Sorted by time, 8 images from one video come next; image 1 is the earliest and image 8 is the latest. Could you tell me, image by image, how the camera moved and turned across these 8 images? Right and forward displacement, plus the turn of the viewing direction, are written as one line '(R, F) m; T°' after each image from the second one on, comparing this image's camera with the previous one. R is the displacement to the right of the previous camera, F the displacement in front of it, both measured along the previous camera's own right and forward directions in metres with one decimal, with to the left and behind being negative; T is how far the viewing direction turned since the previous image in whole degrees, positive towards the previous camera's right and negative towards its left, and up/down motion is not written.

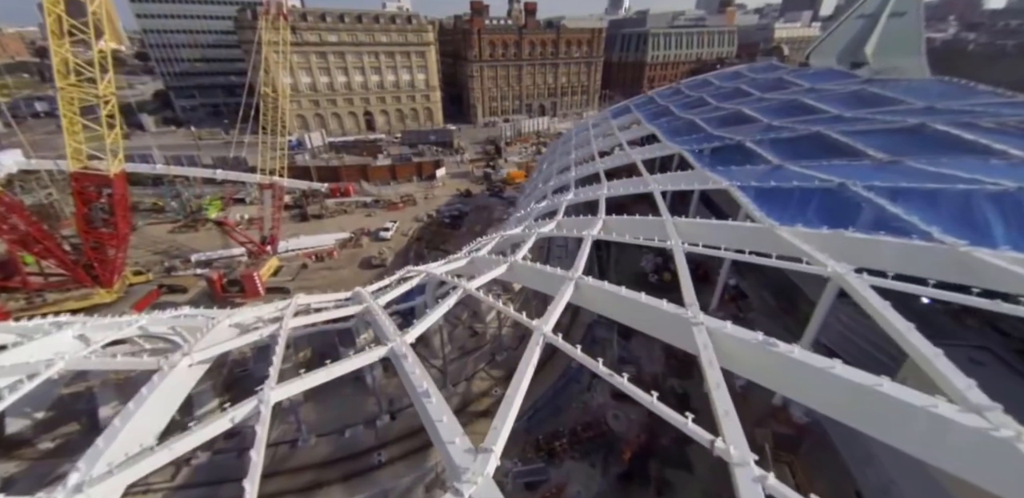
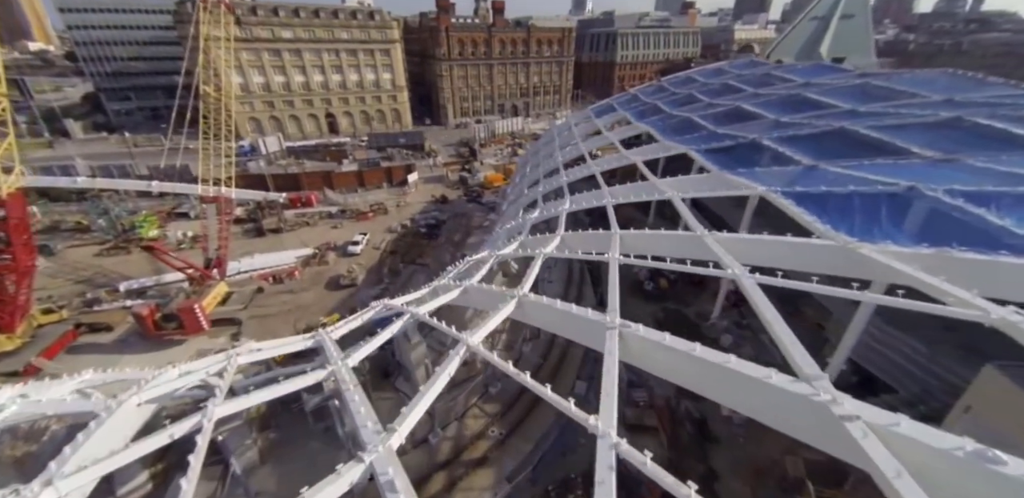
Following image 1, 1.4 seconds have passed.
(-0.7, +2.0) m; +4°
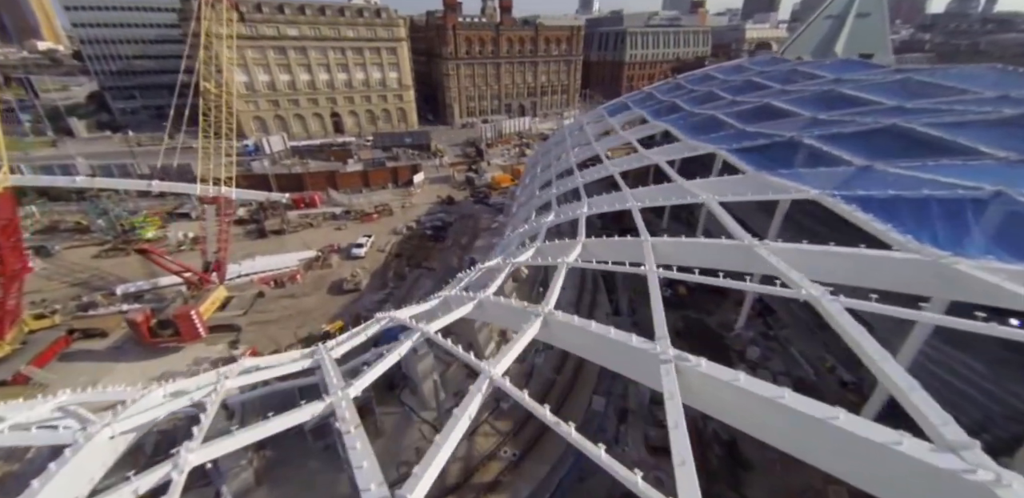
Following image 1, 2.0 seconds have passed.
(-0.4, +0.9) m; -1°
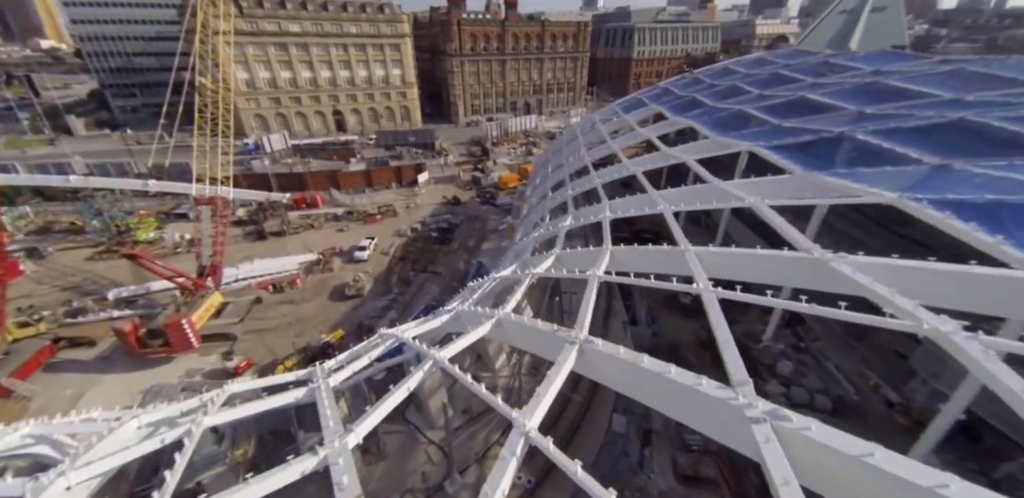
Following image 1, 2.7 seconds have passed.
(-0.4, +1.1) m; 0°
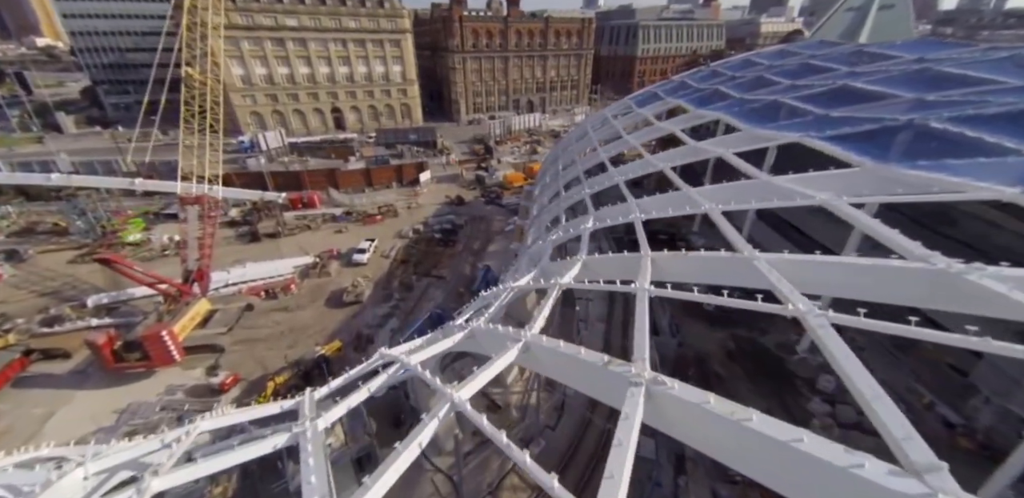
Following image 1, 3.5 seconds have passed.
(-0.5, +1.3) m; 0°
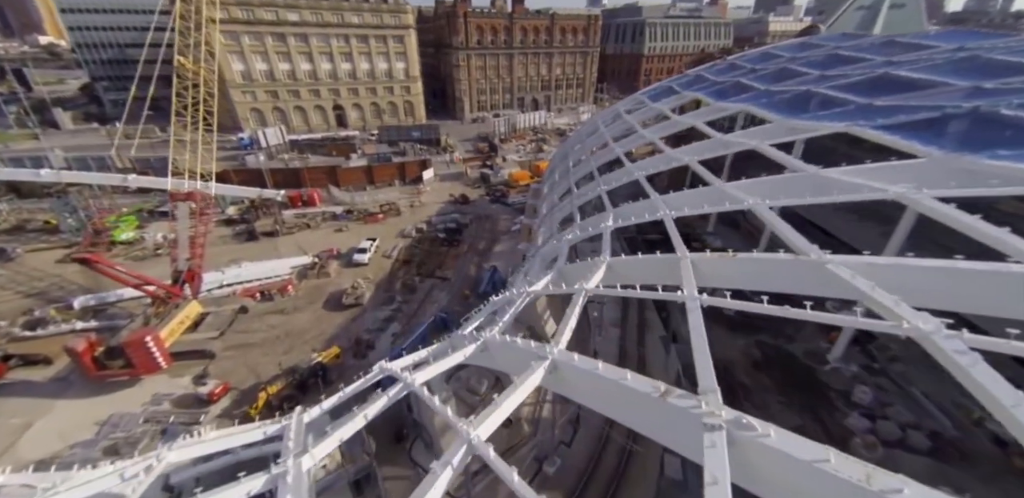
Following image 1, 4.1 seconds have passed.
(-0.3, +1.0) m; 0°
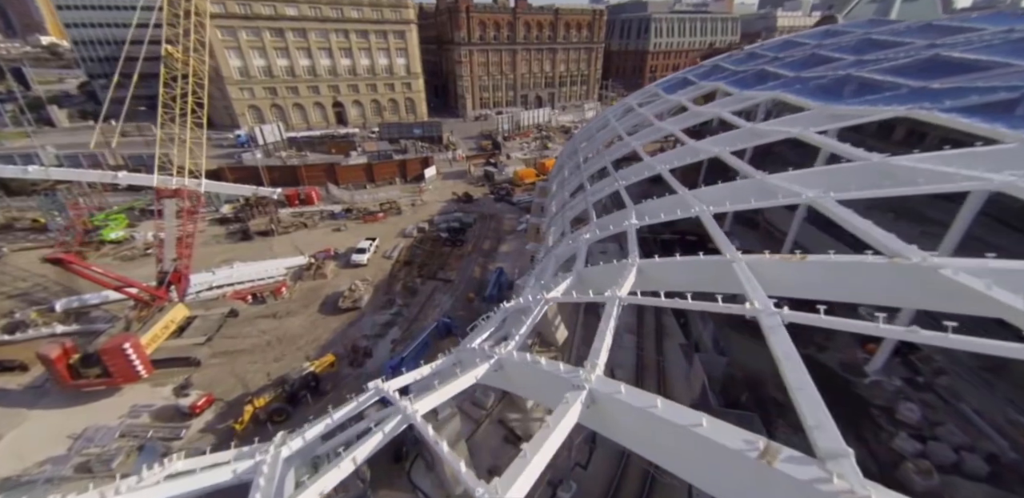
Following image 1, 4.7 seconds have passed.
(-0.3, +1.1) m; 0°
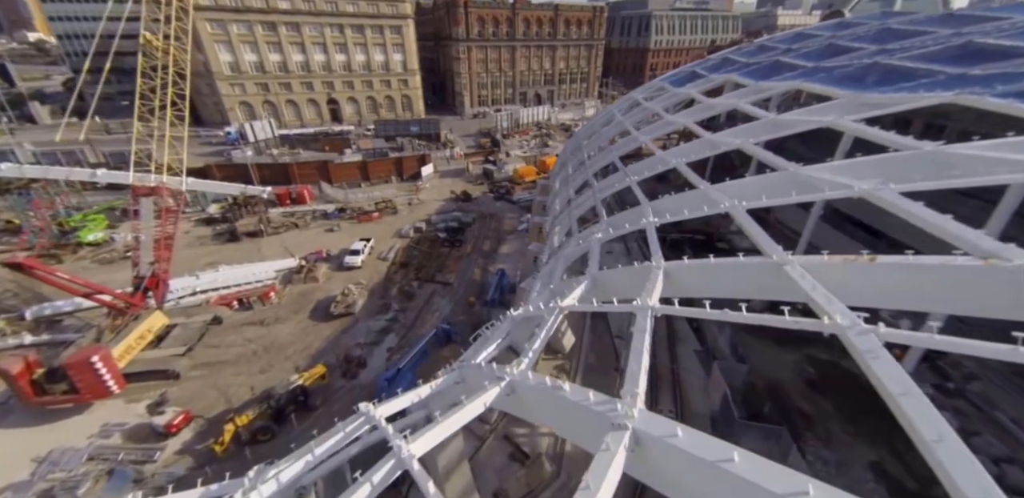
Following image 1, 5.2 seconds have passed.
(-0.2, +0.9) m; 0°
